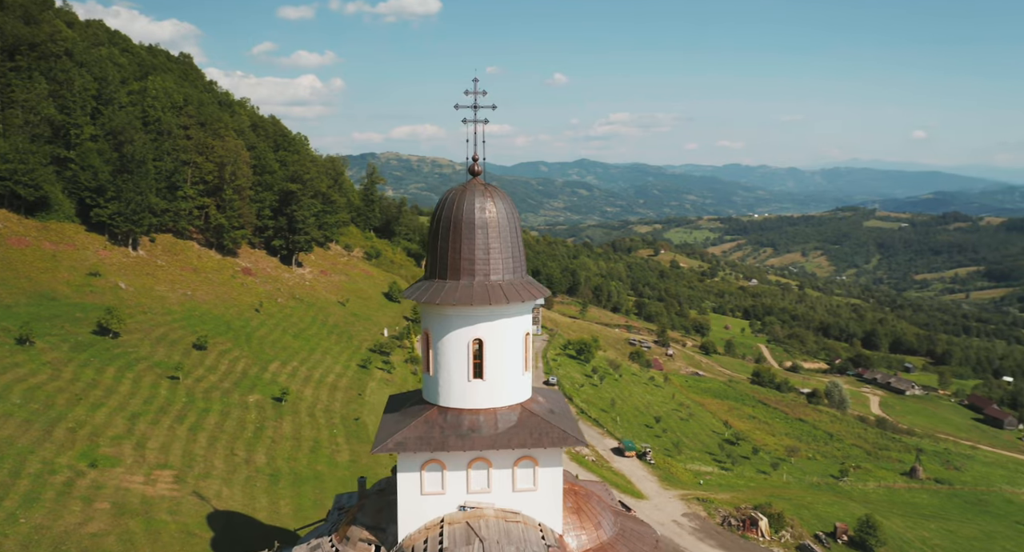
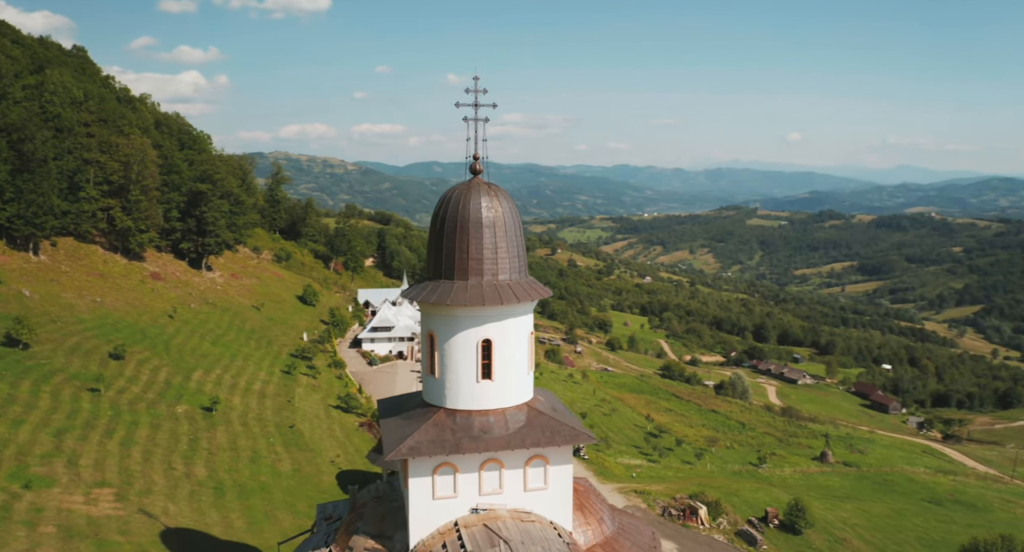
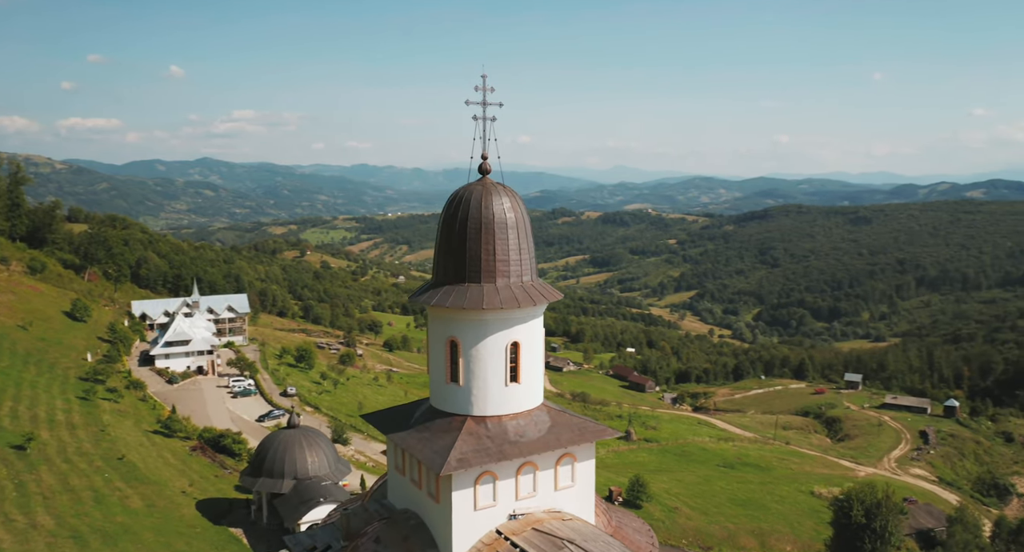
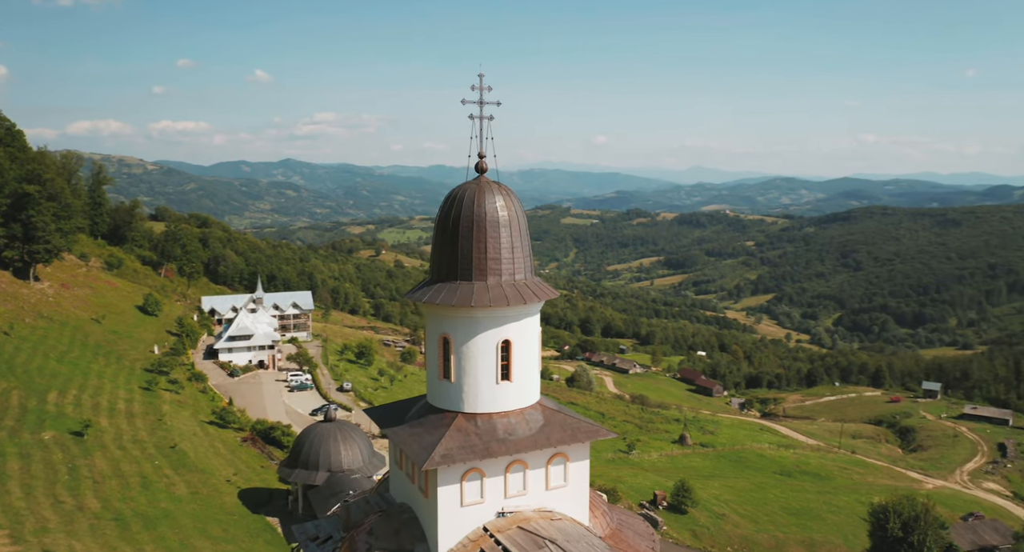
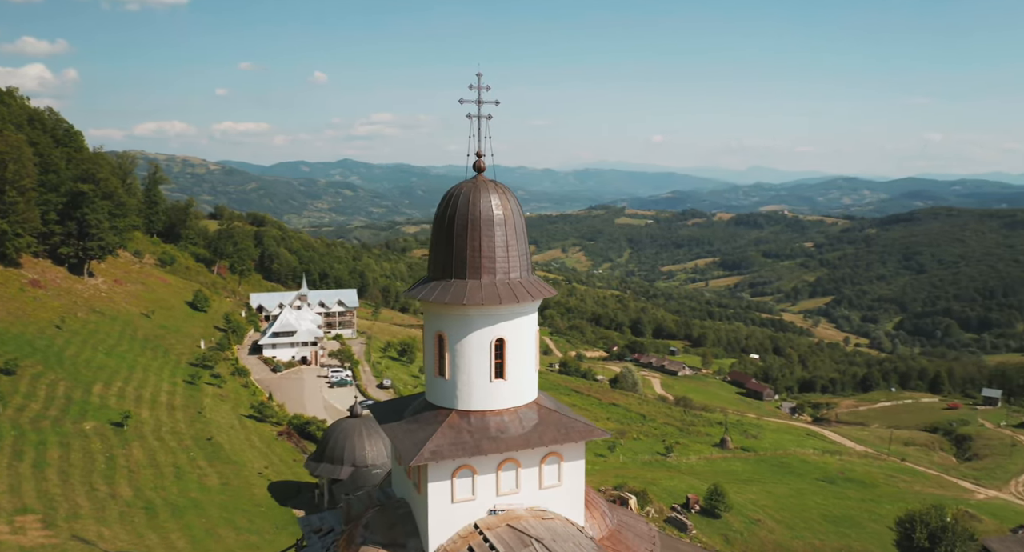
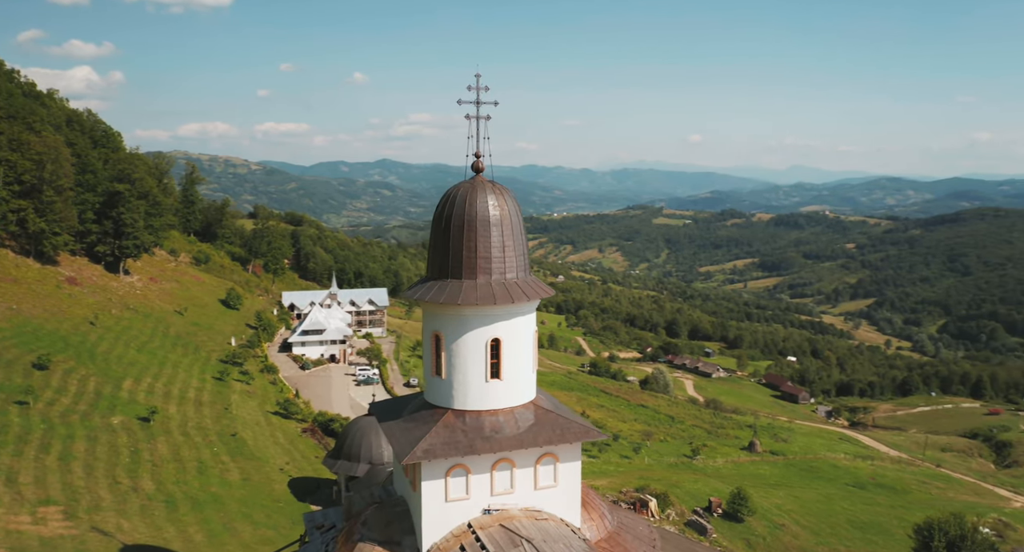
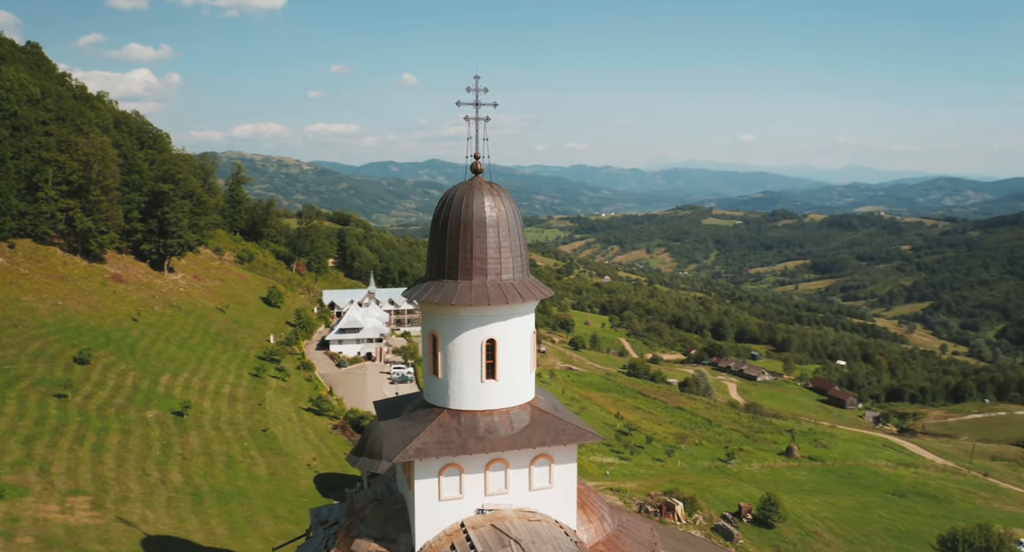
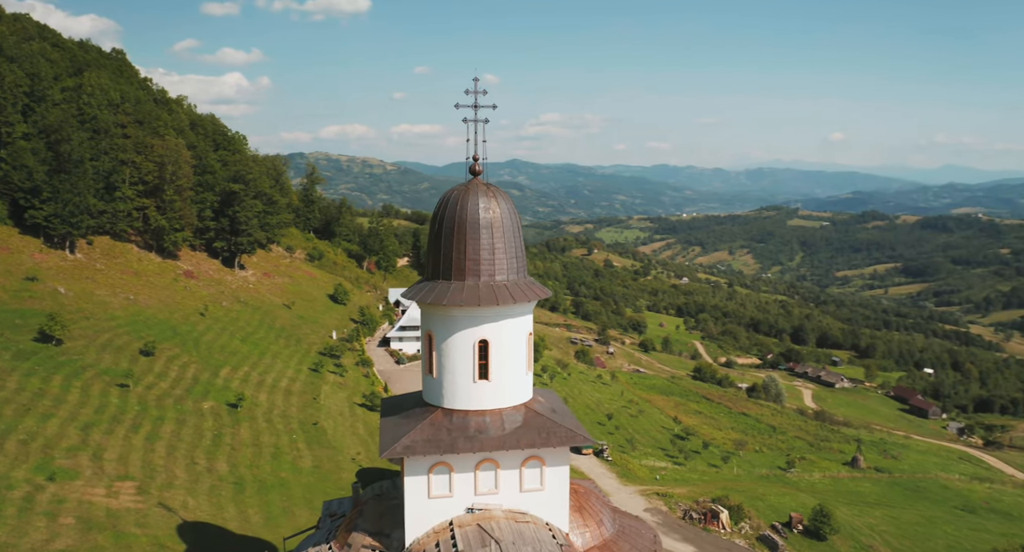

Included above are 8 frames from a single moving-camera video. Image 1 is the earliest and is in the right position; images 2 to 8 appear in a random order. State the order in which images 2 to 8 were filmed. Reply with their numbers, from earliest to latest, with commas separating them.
8, 2, 7, 6, 5, 4, 3
